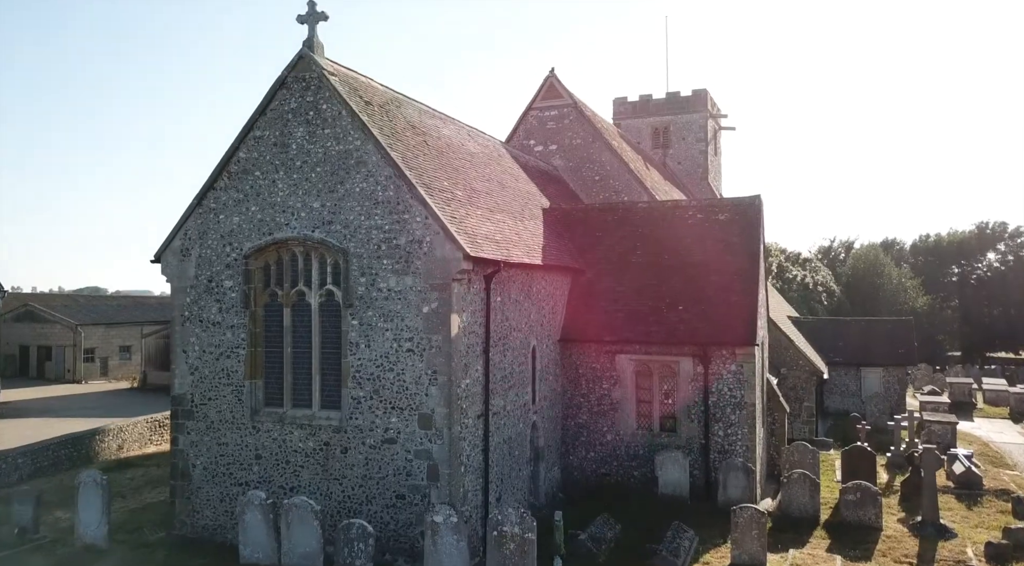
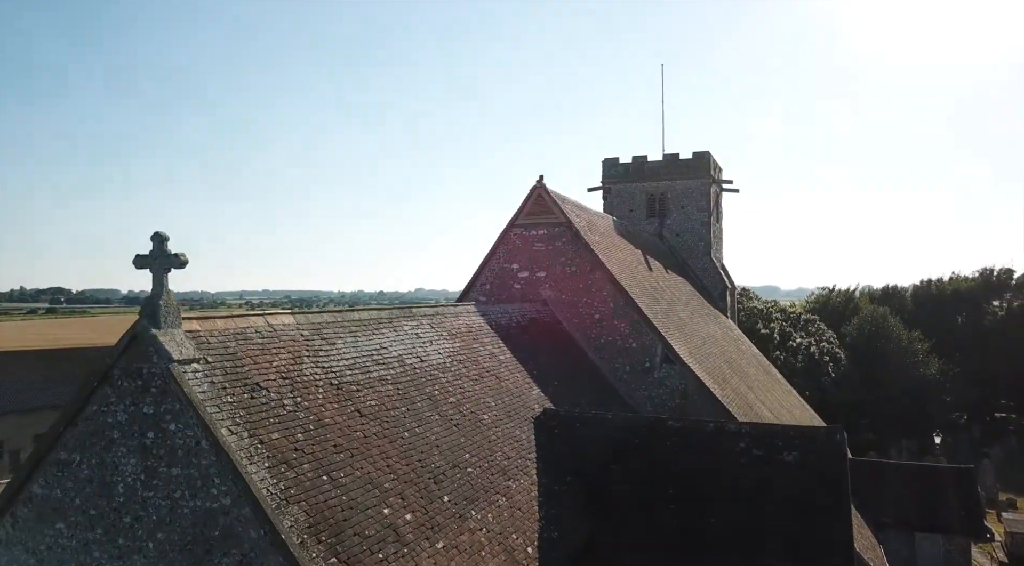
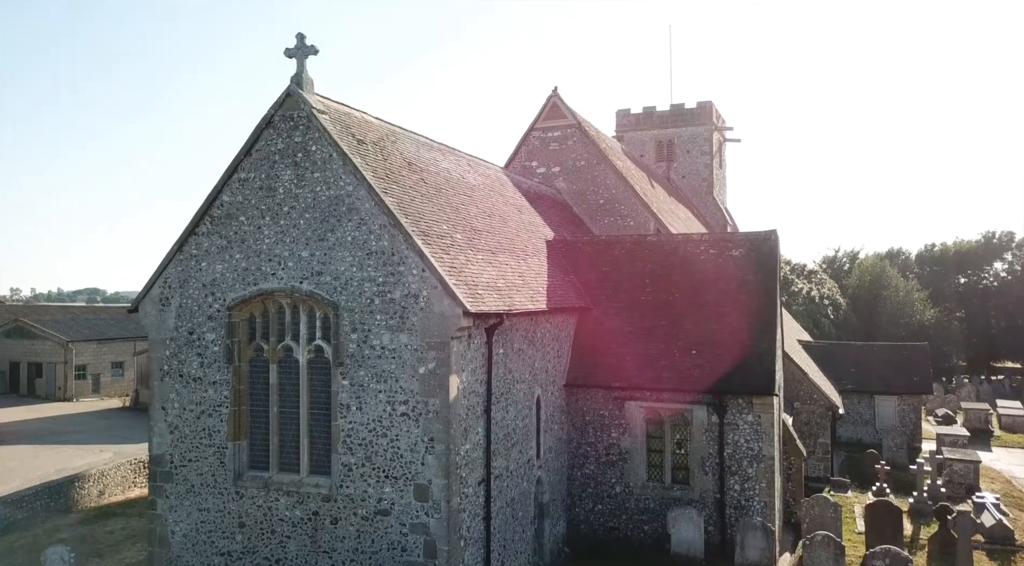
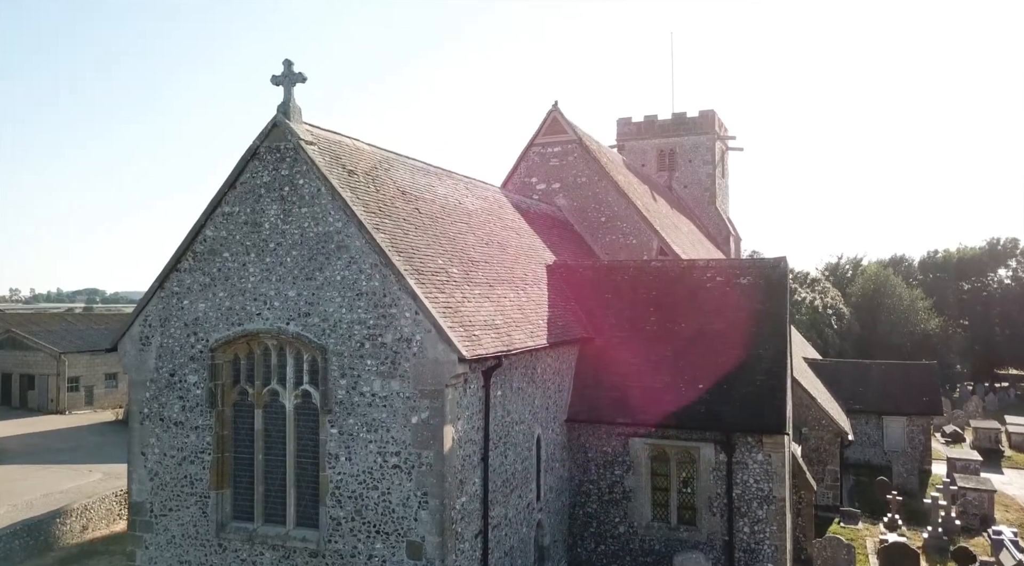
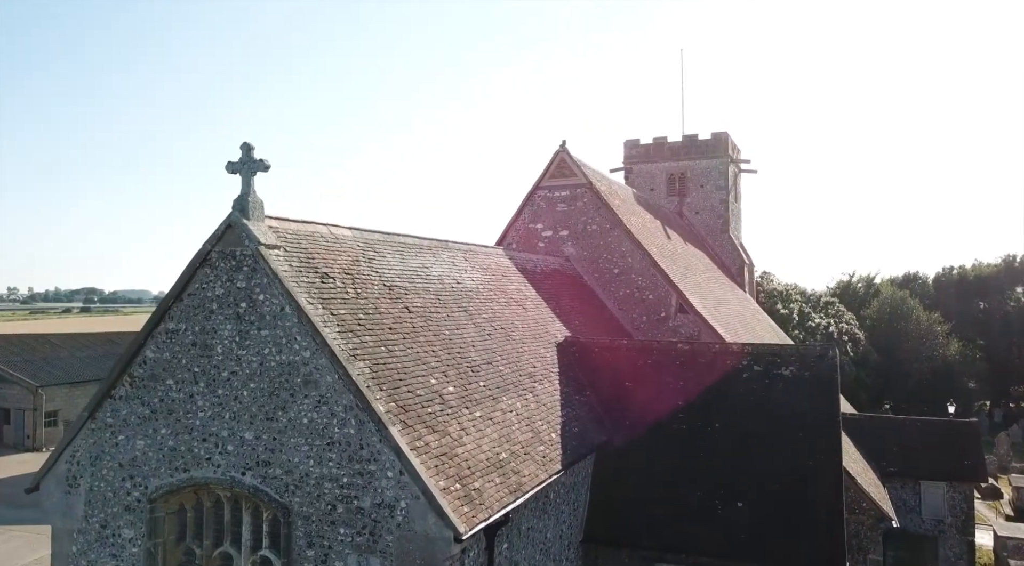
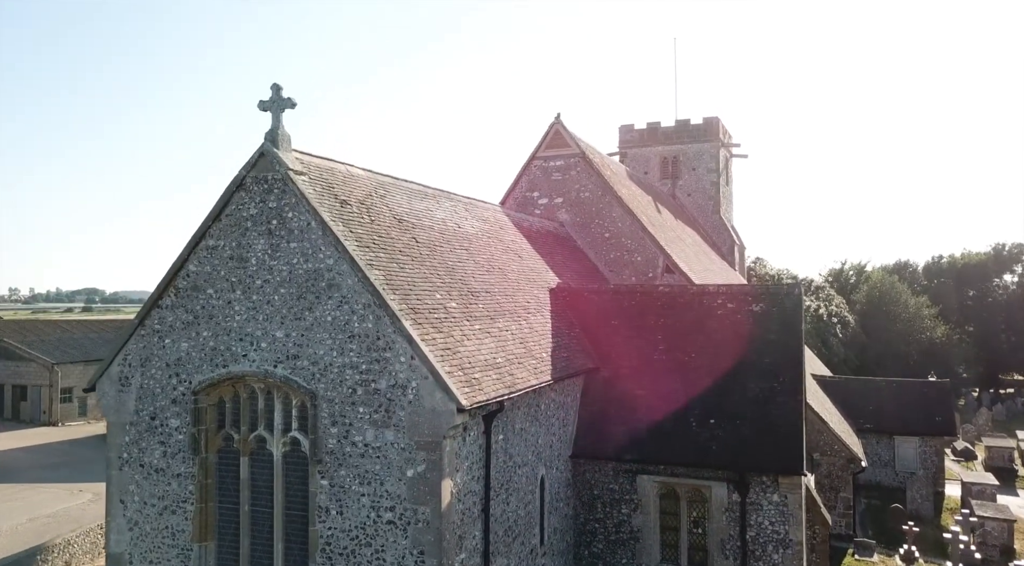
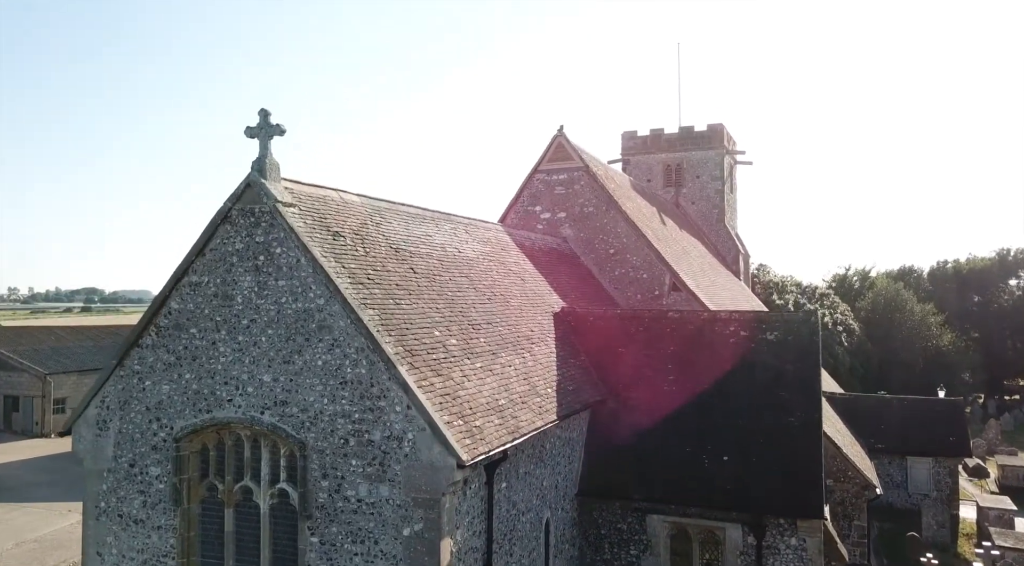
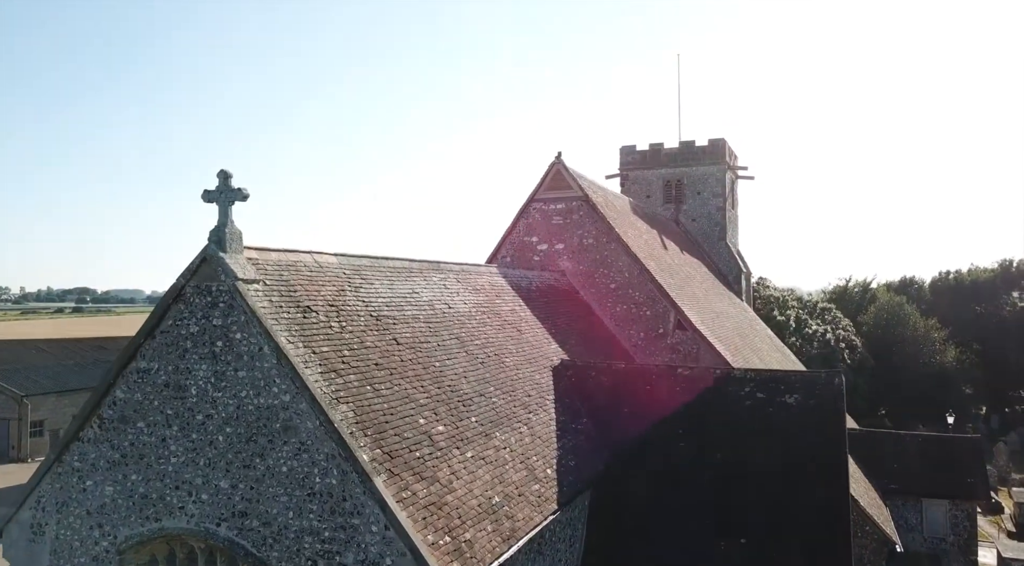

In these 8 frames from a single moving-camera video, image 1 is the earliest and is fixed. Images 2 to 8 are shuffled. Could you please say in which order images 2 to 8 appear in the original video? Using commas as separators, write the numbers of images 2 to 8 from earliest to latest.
3, 4, 6, 7, 5, 8, 2
